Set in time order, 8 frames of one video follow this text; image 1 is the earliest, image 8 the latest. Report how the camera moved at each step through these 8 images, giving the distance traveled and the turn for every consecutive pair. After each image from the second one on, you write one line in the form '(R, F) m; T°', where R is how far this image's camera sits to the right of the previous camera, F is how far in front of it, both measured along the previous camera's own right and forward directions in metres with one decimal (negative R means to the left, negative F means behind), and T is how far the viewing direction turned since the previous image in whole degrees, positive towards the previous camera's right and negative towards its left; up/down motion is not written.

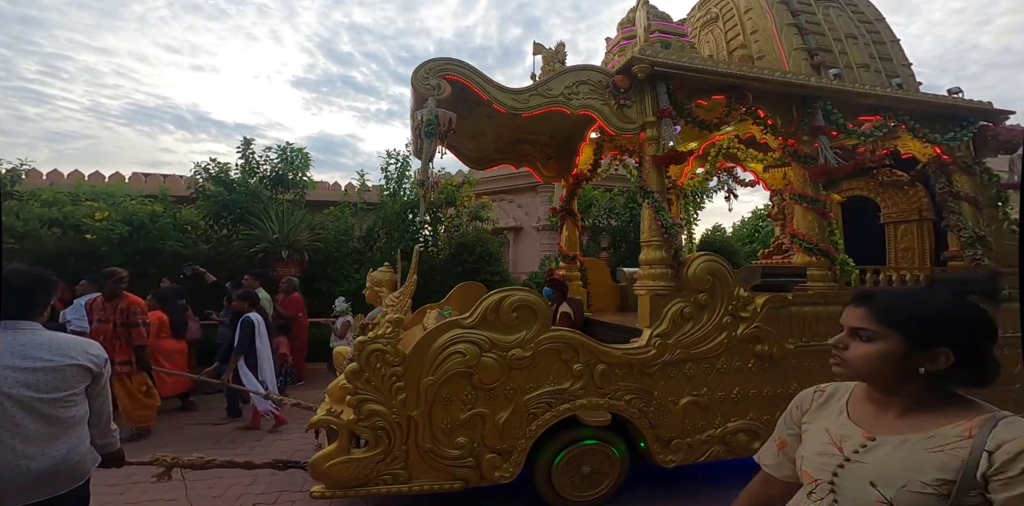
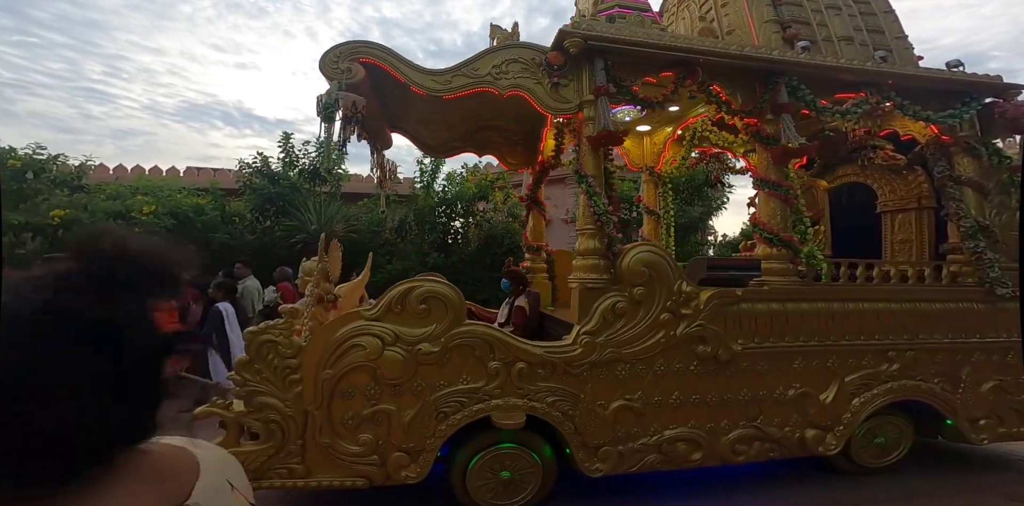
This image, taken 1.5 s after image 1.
(+0.9, +0.2) m; -4°
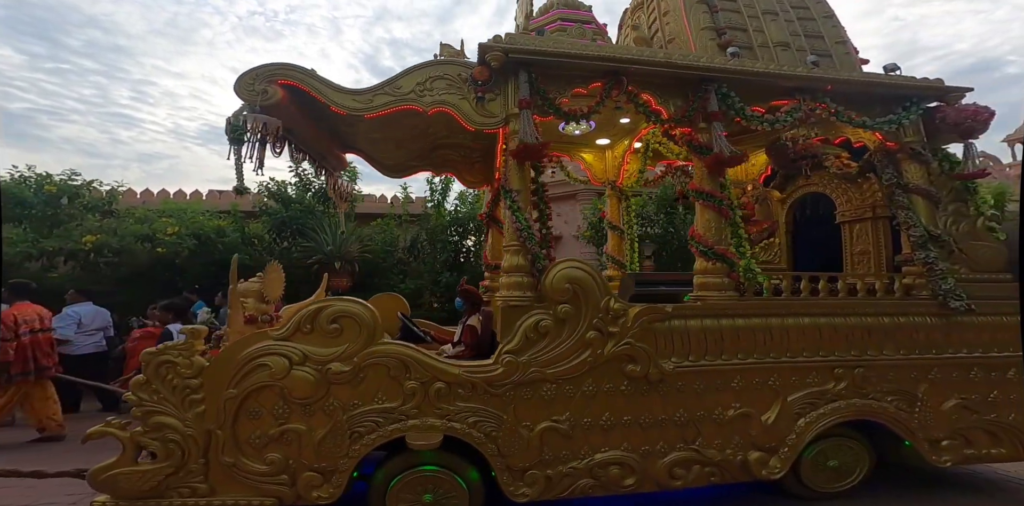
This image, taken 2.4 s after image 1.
(+0.7, +0.1) m; -2°
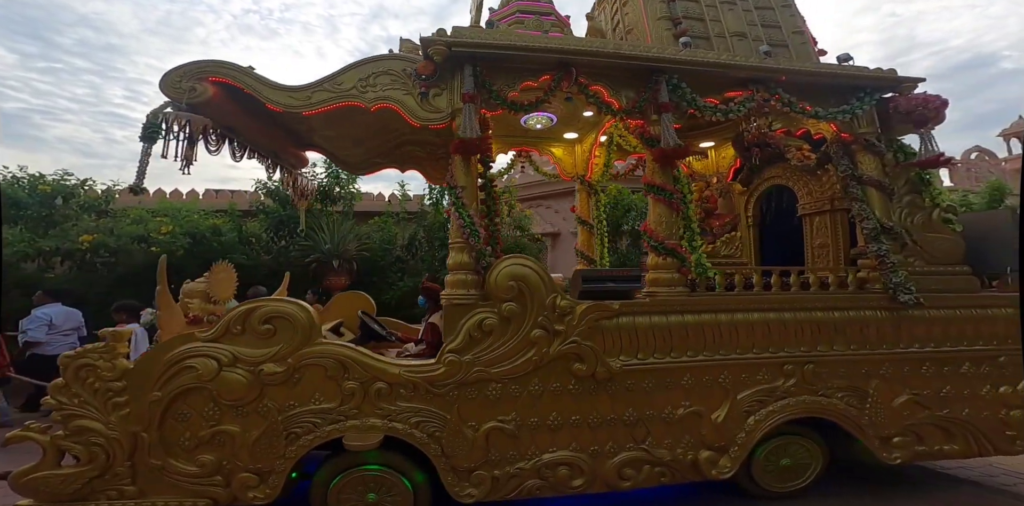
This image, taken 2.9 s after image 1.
(+0.4, +0.1) m; 0°
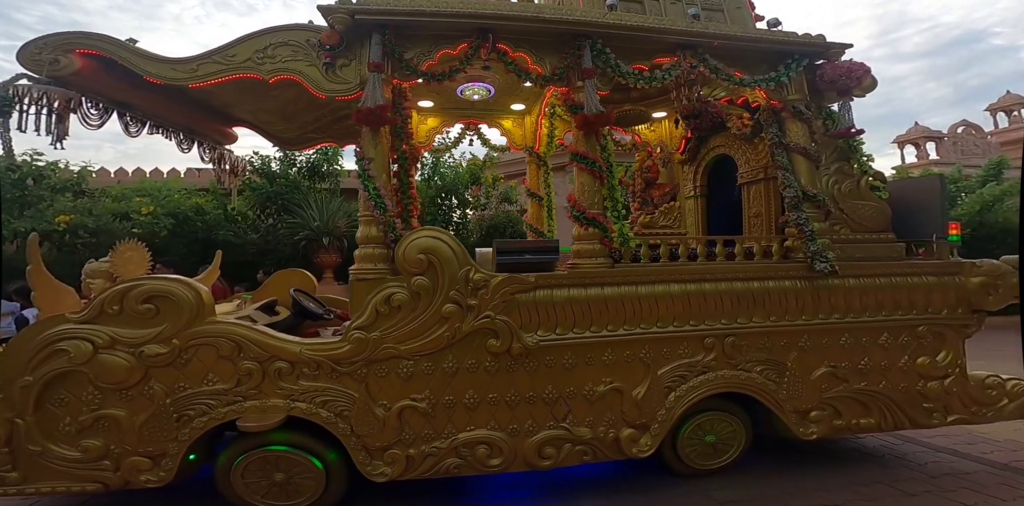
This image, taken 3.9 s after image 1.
(+0.6, +0.1) m; +1°
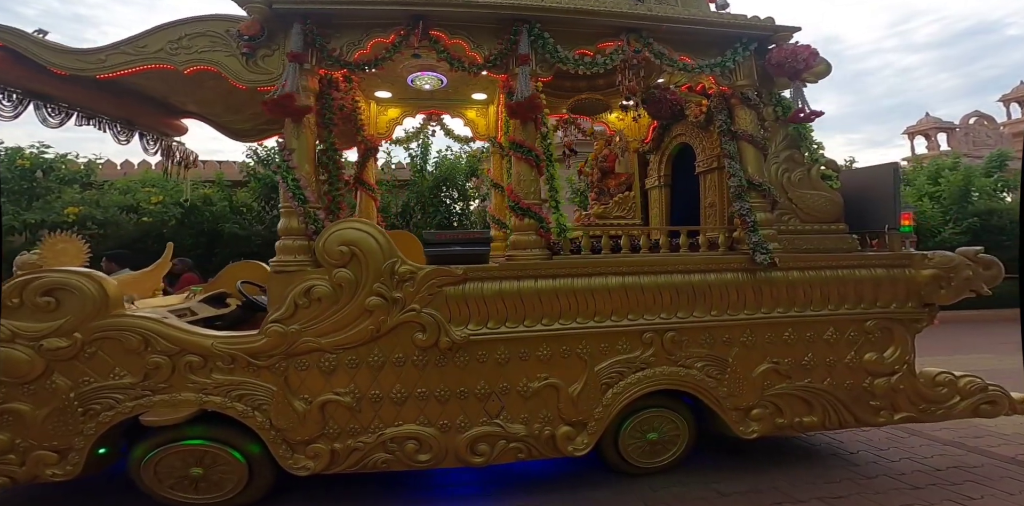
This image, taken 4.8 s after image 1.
(+0.5, +0.1) m; -1°
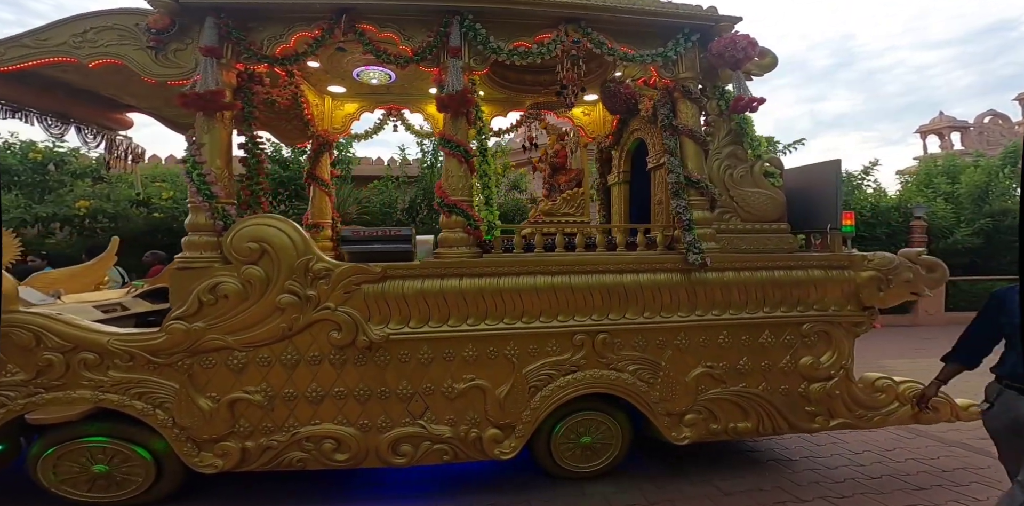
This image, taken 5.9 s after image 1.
(+0.6, +0.1) m; -1°
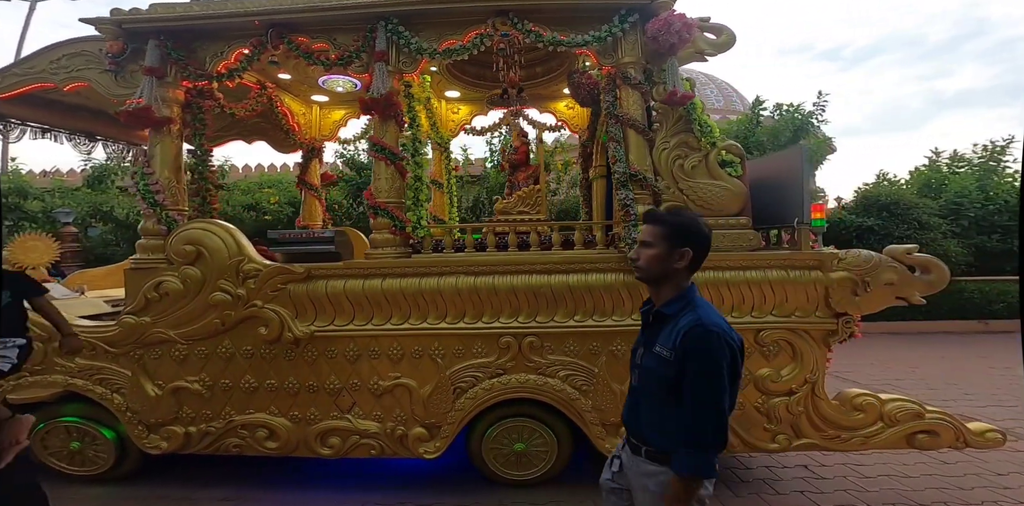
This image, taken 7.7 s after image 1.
(+1.1, +0.2) m; -10°
